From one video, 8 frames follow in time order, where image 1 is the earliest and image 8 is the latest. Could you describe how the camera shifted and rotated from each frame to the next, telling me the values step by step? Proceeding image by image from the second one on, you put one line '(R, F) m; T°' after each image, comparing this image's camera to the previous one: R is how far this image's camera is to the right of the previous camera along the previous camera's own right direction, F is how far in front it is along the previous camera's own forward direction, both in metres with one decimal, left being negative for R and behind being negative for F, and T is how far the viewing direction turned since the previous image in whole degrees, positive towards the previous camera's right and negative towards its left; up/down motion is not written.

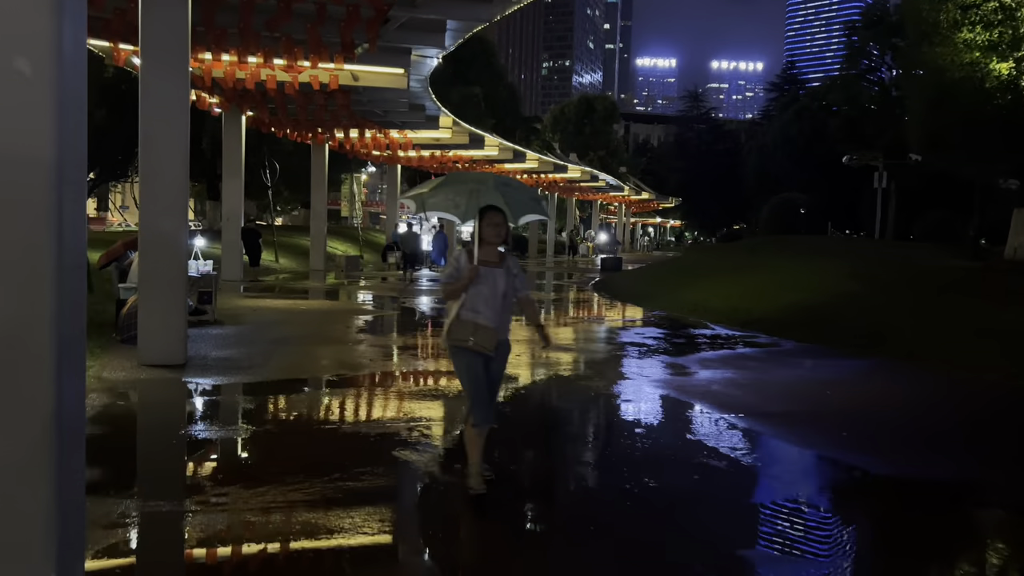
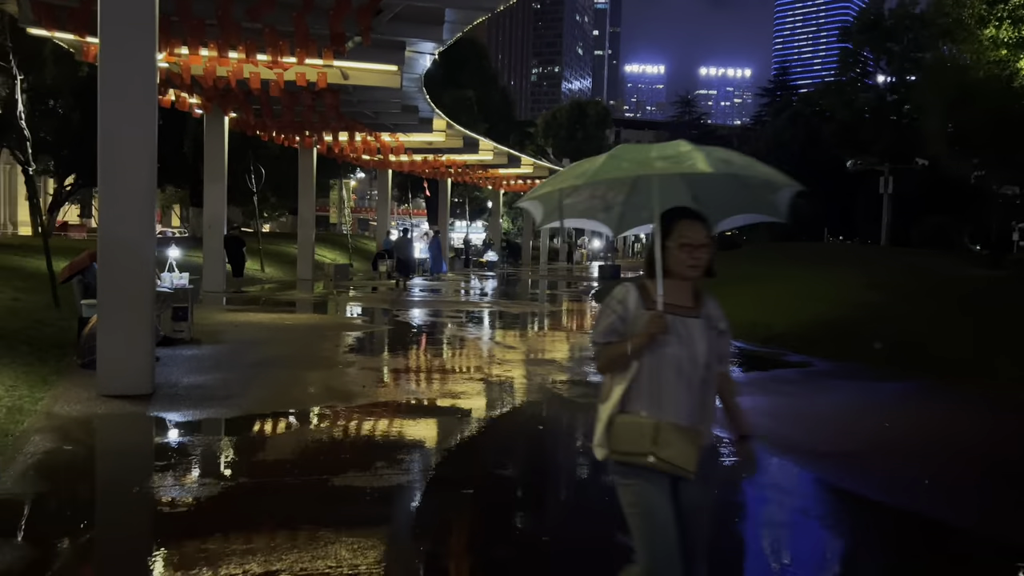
(-0.2, +1.1) m; +1°
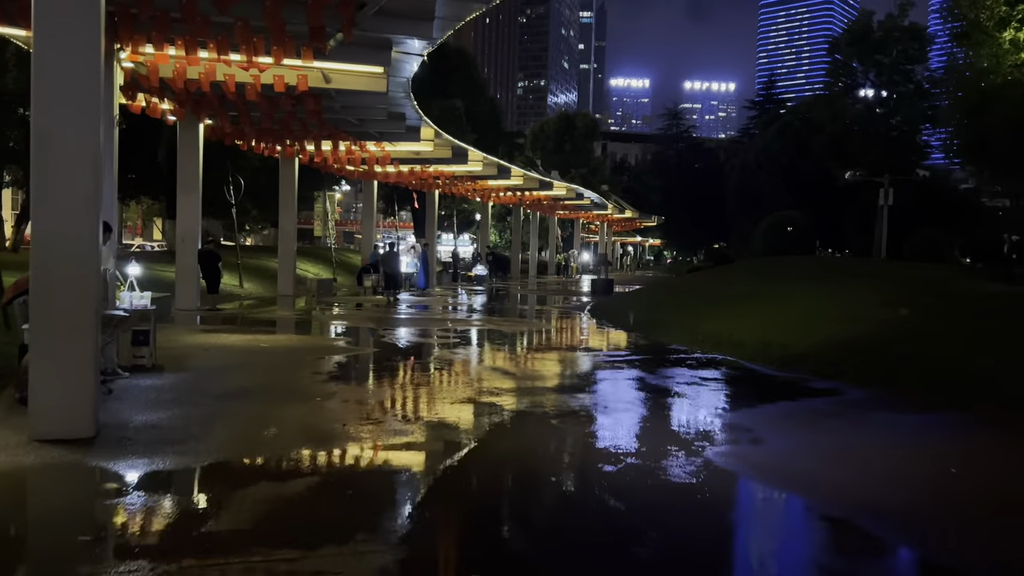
(-0.2, +1.1) m; +1°
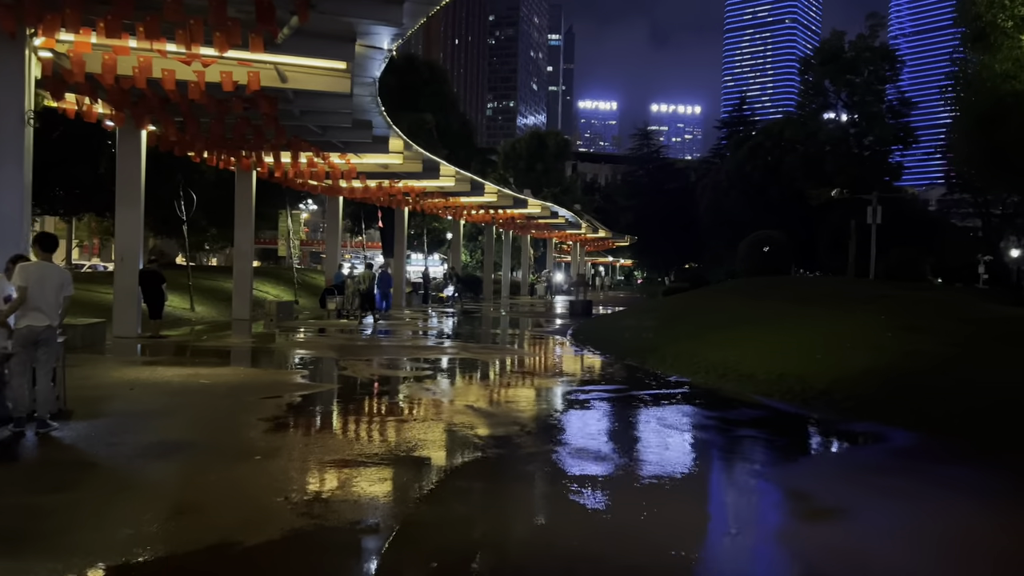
(-0.2, +1.8) m; +2°
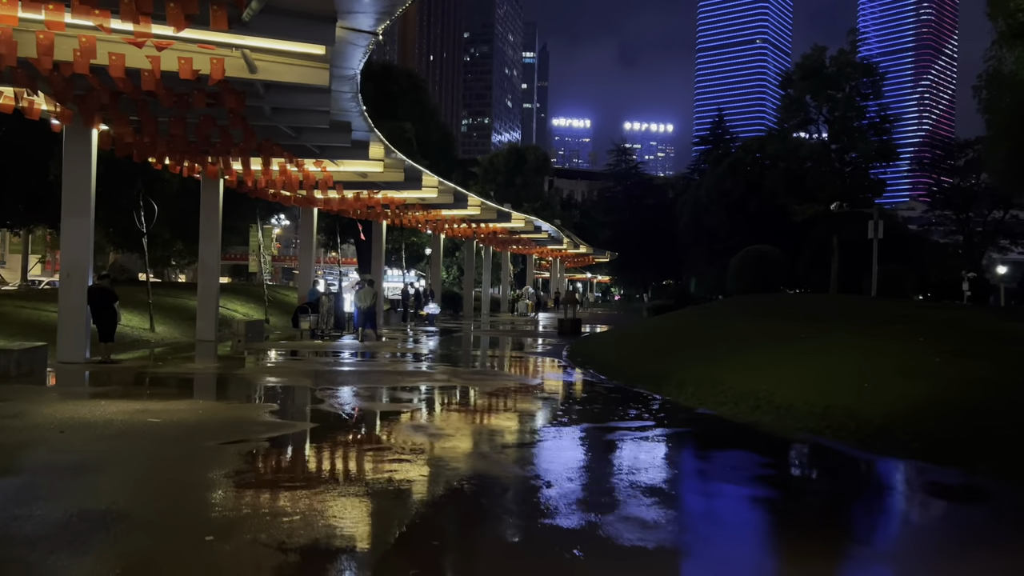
(-0.4, +1.7) m; +2°
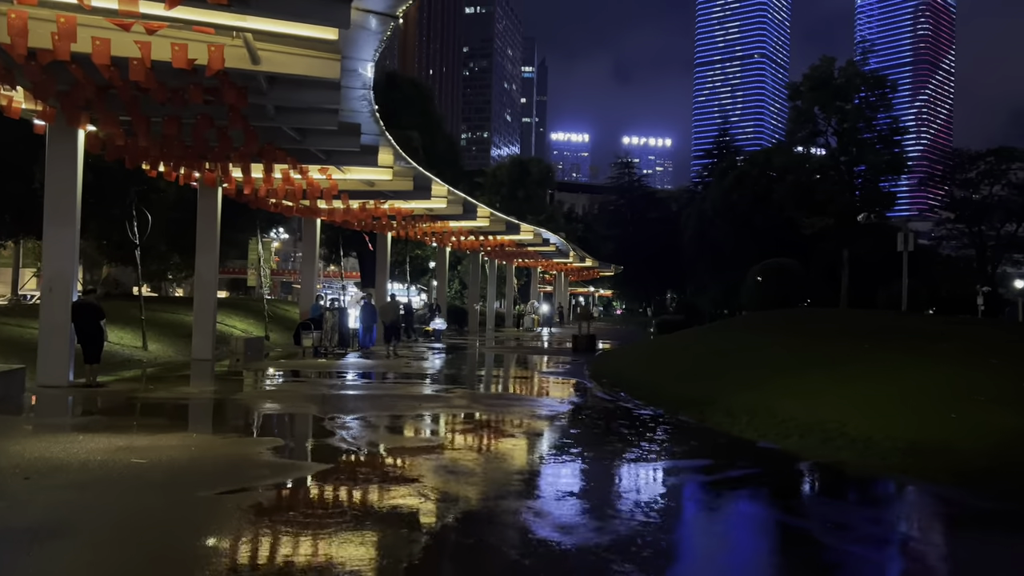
(-0.5, +1.4) m; 0°
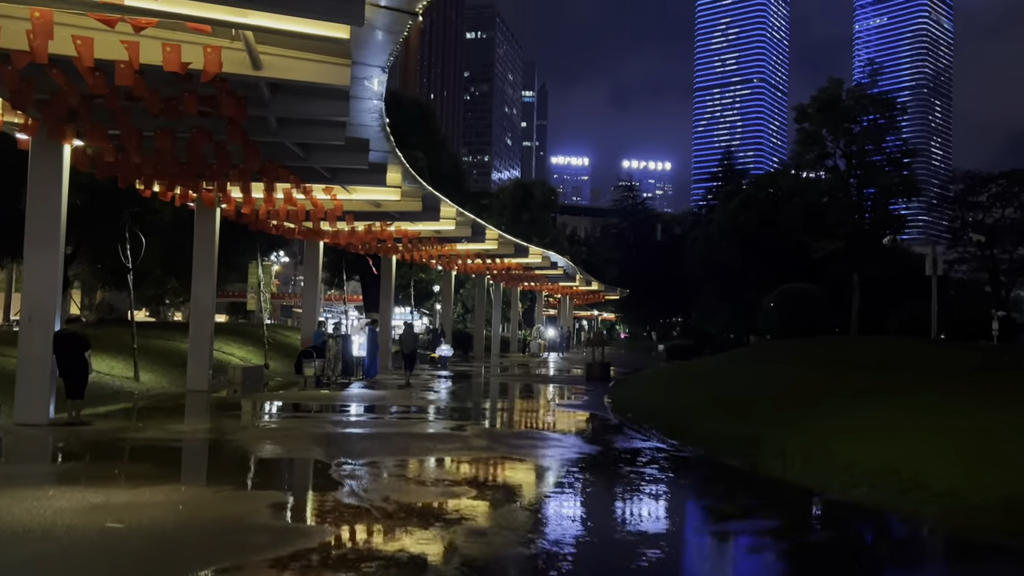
(-0.4, +1.2) m; 0°
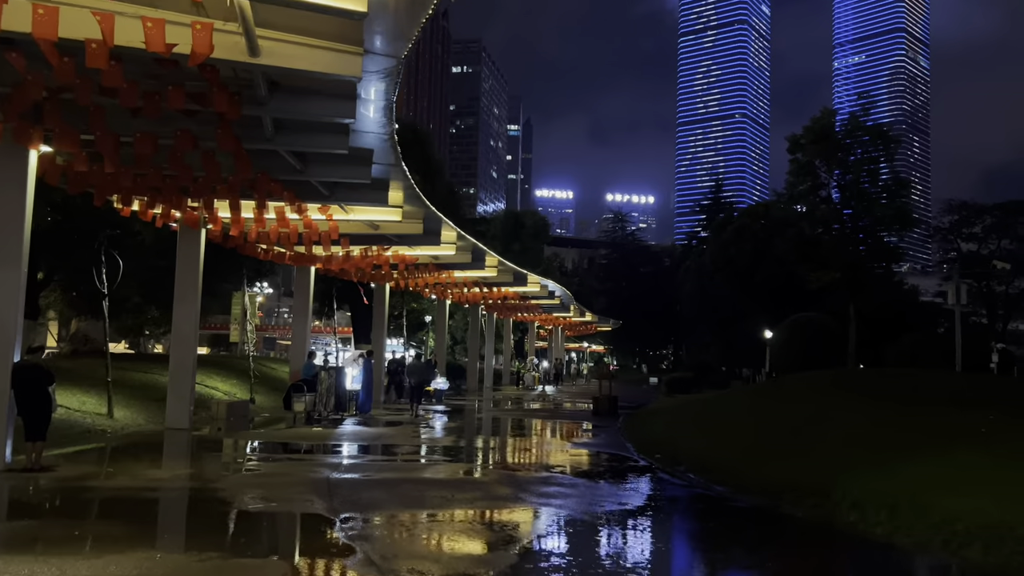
(-0.6, +1.5) m; +1°
